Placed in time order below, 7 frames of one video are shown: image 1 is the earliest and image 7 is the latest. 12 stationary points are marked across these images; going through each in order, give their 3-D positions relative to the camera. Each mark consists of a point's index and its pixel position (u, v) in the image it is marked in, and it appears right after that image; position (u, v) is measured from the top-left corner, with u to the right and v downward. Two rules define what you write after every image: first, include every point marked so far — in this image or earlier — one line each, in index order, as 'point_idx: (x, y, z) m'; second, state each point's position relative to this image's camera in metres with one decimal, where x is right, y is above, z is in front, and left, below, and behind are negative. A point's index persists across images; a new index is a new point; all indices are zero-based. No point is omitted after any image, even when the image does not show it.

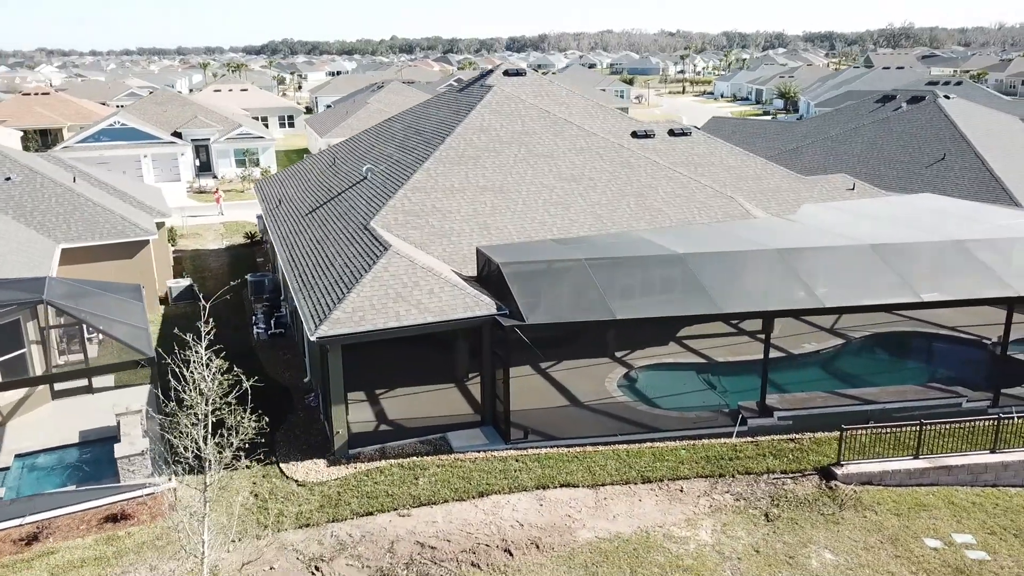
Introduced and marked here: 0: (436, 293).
0: (-1.6, -0.1, +16.5) m
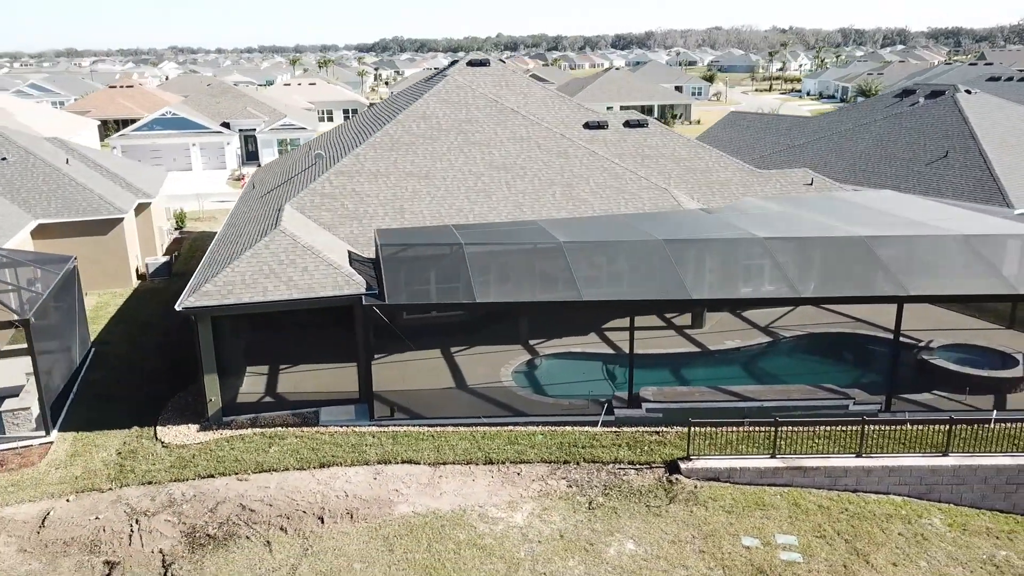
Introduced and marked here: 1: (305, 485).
0: (-4.2, +0.4, +17.1) m
1: (-3.7, -3.5, +14.9) m
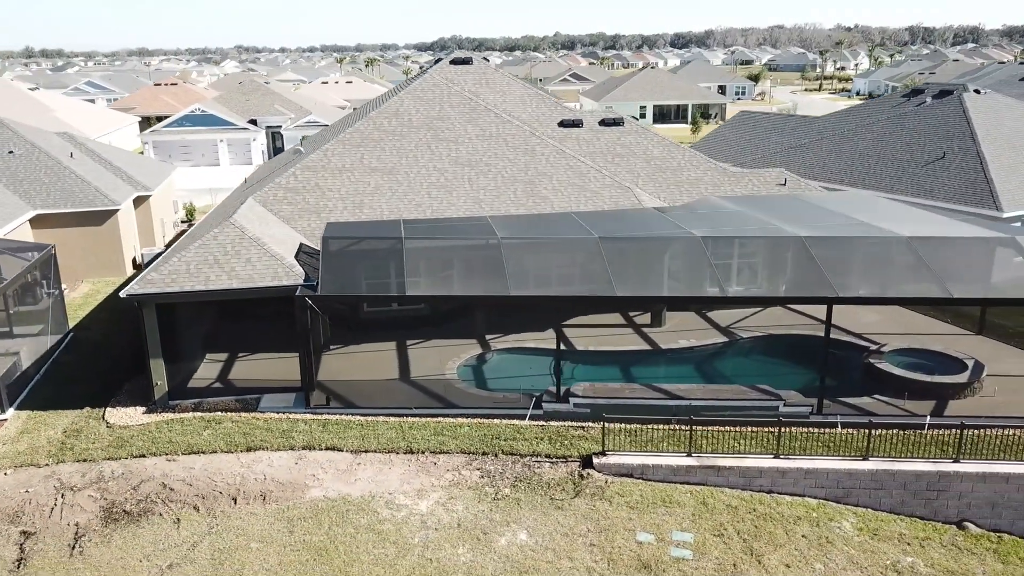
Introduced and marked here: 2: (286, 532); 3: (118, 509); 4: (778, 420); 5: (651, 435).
0: (-5.6, +0.6, +17.7) m
1: (-5.3, -3.3, +15.5) m
2: (-3.7, -4.0, +13.6) m
3: (-6.8, -3.8, +14.2) m
4: (+5.3, -2.6, +16.5) m
5: (+2.7, -2.9, +16.1) m
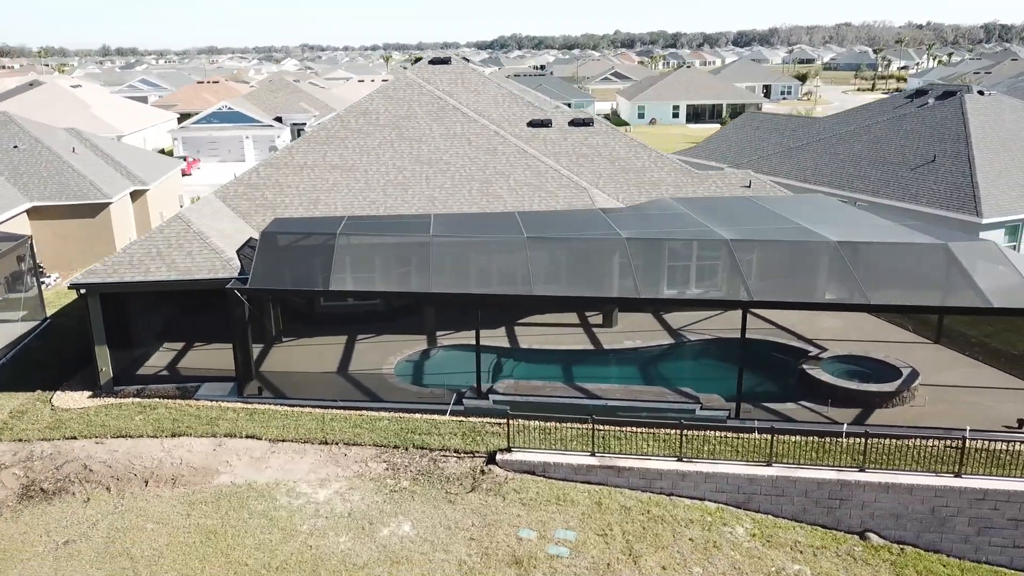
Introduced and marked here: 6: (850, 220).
0: (-7.1, +0.7, +18.3) m
1: (-7.1, -3.2, +16.1) m
2: (-5.6, -3.9, +14.2) m
3: (-8.6, -3.6, +15.0) m
4: (+3.6, -2.7, +16.4) m
5: (+1.0, -2.9, +16.3) m
6: (+8.1, +1.6, +19.6) m
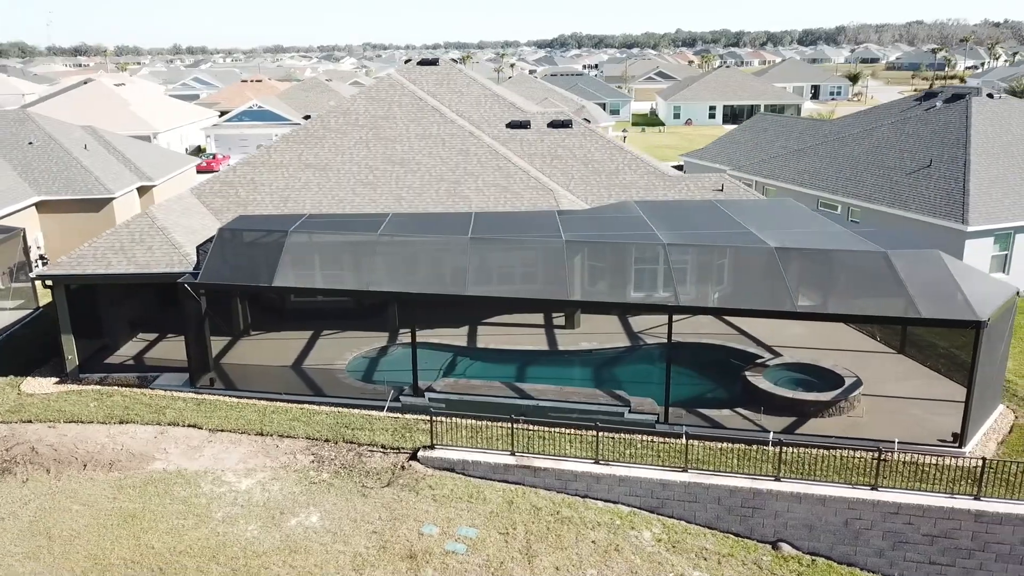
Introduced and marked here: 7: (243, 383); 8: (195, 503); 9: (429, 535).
0: (-8.3, +0.9, +19.1) m
1: (-8.5, -3.0, +16.9) m
2: (-7.2, -3.8, +14.8) m
3: (-10.1, -3.4, +15.8) m
4: (+2.2, -2.7, +16.4) m
5: (-0.4, -2.9, +16.4) m
6: (+7.0, +1.4, +19.3) m
7: (-6.1, -2.2, +18.9) m
8: (-5.6, -3.8, +14.7) m
9: (-1.4, -4.1, +13.8) m
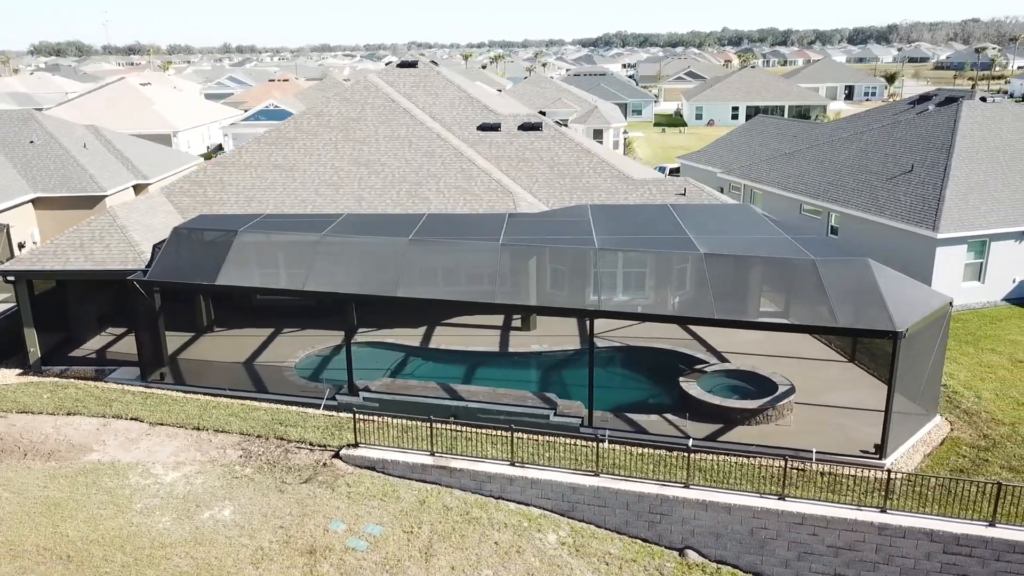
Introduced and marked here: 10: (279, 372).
0: (-9.6, +1.0, +19.7) m
1: (-9.9, -2.9, +17.5) m
2: (-8.8, -3.7, +15.4) m
3: (-11.6, -3.3, +16.6) m
4: (+0.7, -2.8, +16.5) m
5: (-1.9, -2.9, +16.7) m
6: (+5.7, +1.3, +19.1) m
7: (-7.5, -2.1, +19.4) m
8: (-7.2, -3.8, +15.2) m
9: (-3.0, -4.2, +14.1) m
10: (-5.5, -2.0, +19.6) m
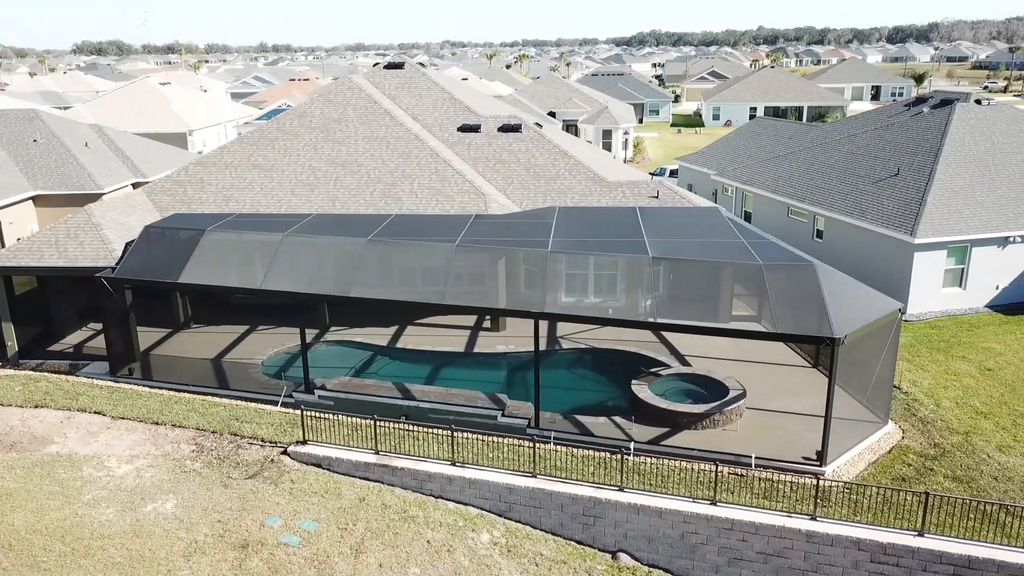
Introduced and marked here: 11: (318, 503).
0: (-10.5, +1.1, +20.2) m
1: (-11.0, -2.8, +18.0) m
2: (-9.9, -3.6, +15.9) m
3: (-12.7, -3.2, +17.1) m
4: (-0.4, -2.8, +16.6) m
5: (-3.0, -2.9, +16.9) m
6: (+4.8, +1.2, +19.0) m
7: (-8.4, -2.0, +19.8) m
8: (-8.3, -3.7, +15.6) m
9: (-4.2, -4.1, +14.4) m
10: (-6.4, -1.9, +19.9) m
11: (-3.5, -3.9, +15.0) m
